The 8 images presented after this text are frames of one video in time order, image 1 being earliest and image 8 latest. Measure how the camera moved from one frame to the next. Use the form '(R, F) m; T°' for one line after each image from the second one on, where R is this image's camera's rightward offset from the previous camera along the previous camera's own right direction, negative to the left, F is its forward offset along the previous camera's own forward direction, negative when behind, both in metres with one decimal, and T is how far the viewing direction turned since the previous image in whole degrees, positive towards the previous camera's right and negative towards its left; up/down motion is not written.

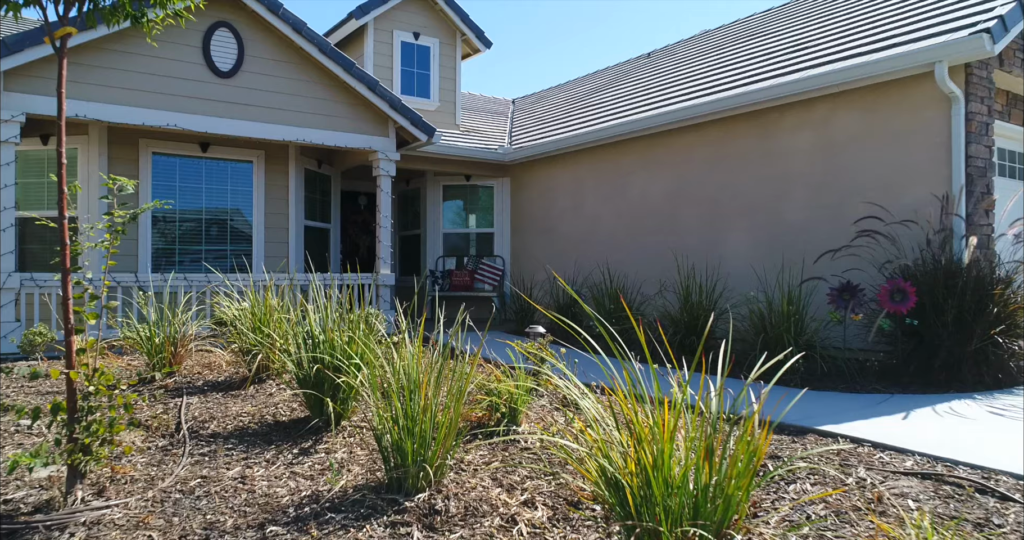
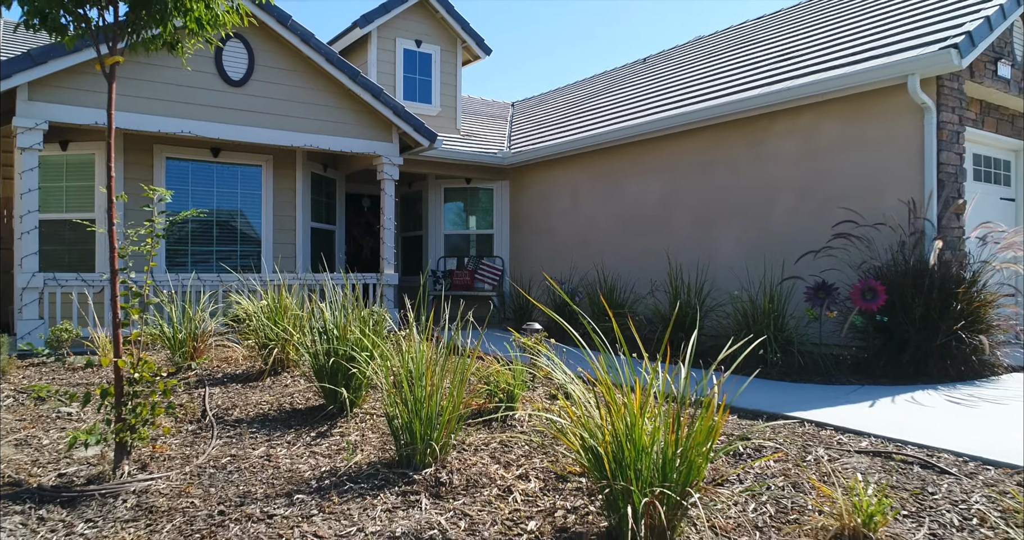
(0.0, -0.4) m; 0°
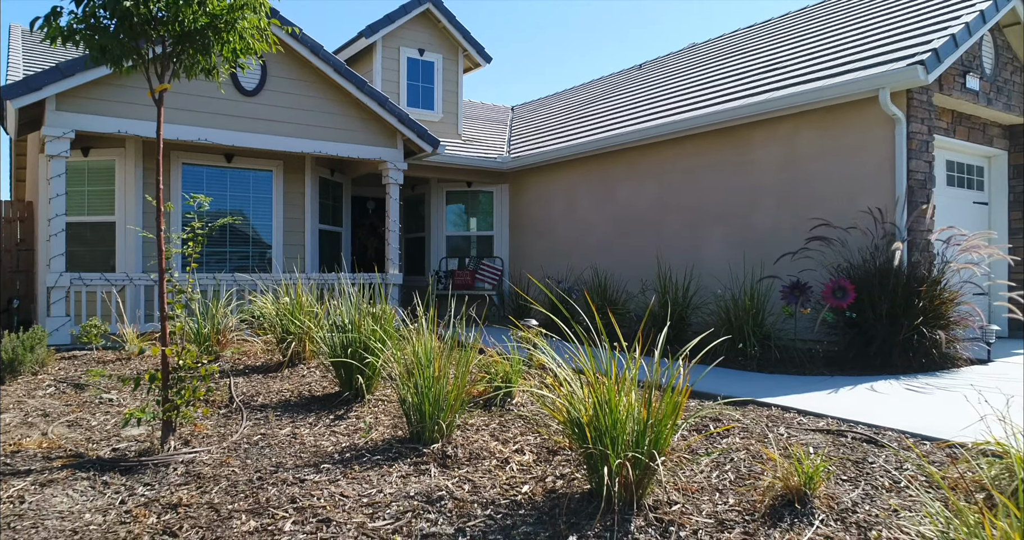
(0.0, -0.4) m; 0°
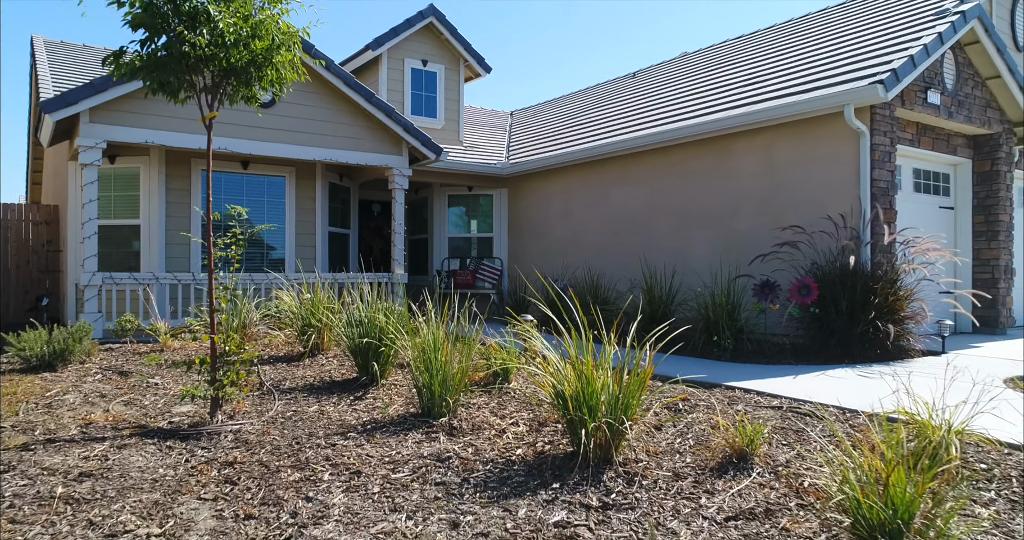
(0.0, -0.6) m; 0°
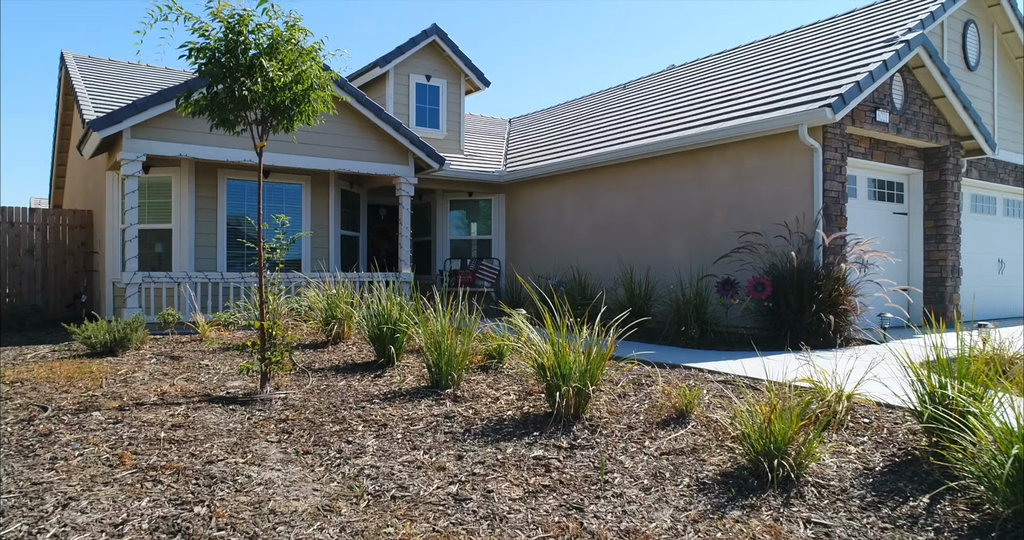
(+0.1, -1.0) m; 0°
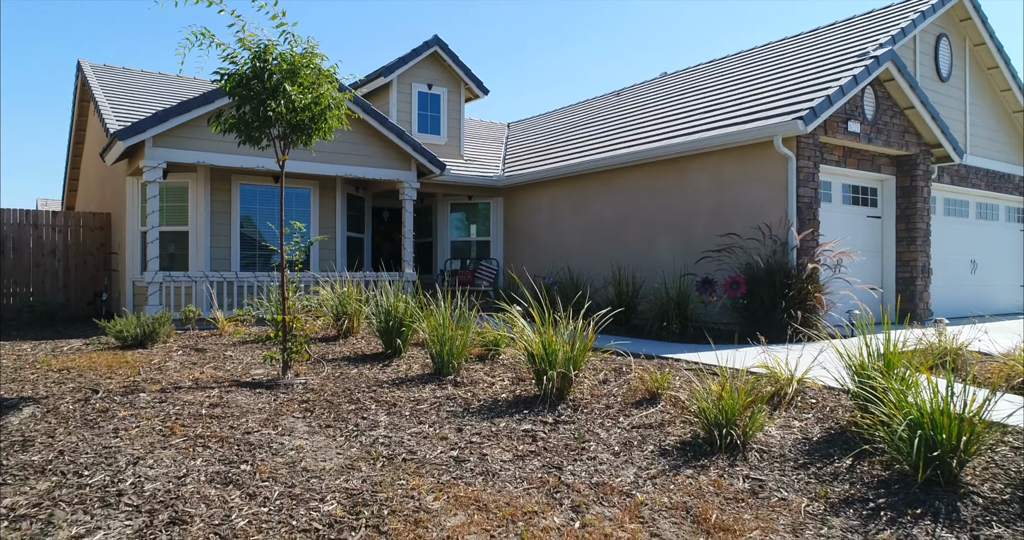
(+0.1, -0.6) m; 0°
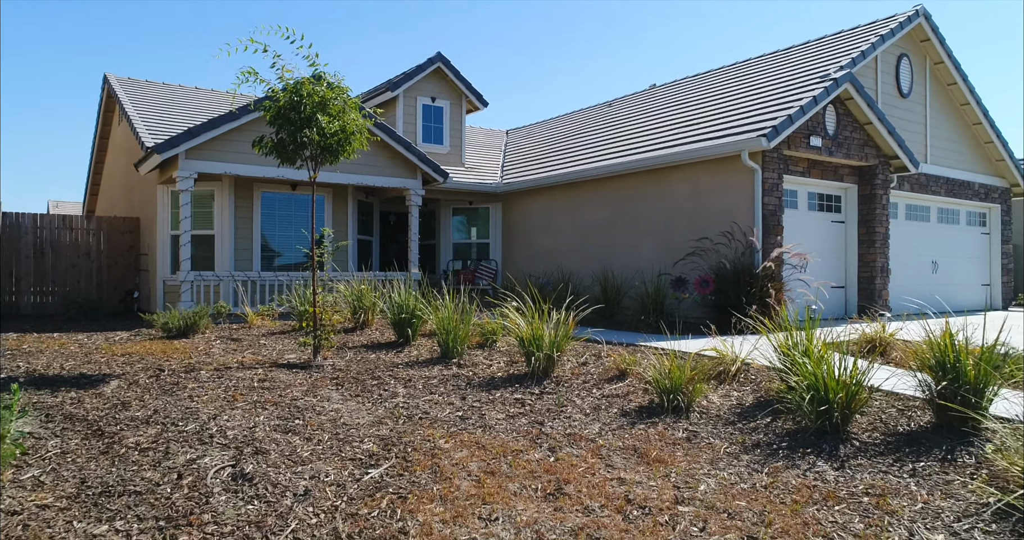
(+0.1, -1.1) m; 0°
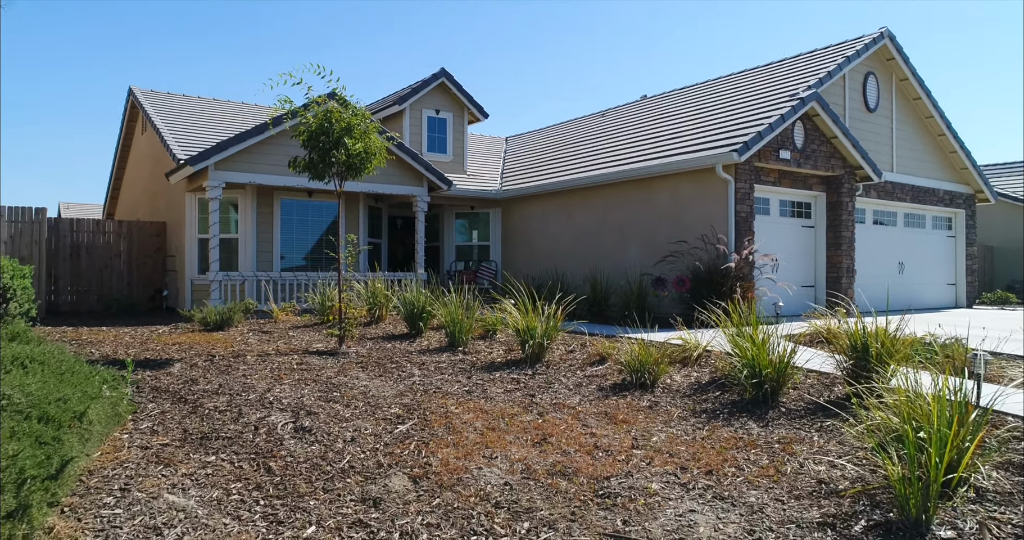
(0.0, -1.1) m; 0°
